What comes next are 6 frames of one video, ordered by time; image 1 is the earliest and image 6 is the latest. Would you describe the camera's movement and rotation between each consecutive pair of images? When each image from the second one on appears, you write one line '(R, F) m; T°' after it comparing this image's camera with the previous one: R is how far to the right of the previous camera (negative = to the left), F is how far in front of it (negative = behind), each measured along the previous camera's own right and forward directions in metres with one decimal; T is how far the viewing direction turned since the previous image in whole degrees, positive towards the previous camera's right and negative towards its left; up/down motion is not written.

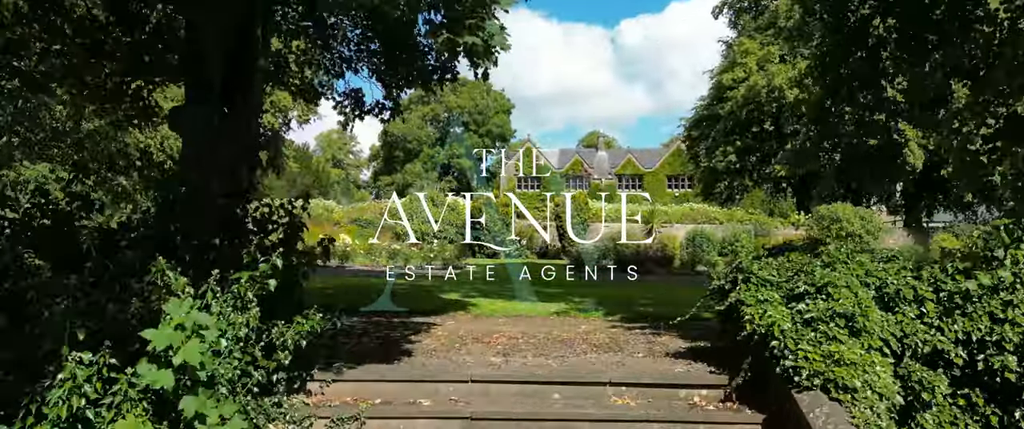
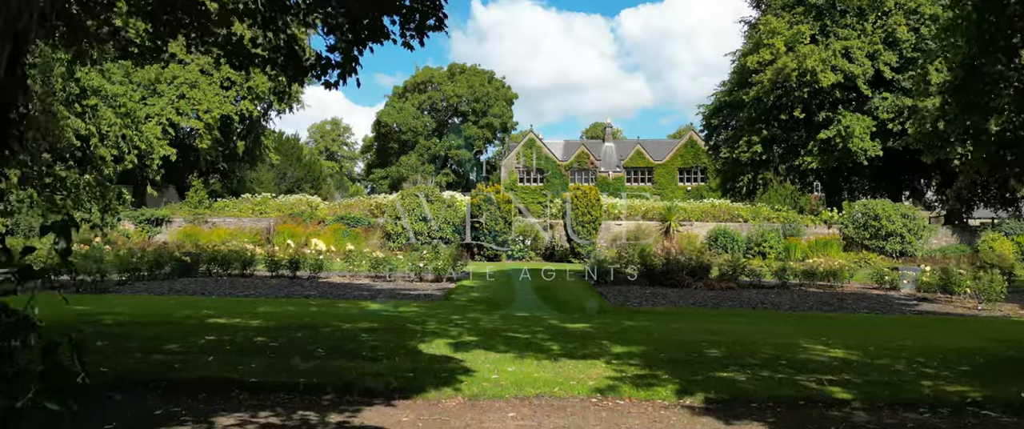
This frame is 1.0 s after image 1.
(-0.1, +2.2) m; 0°
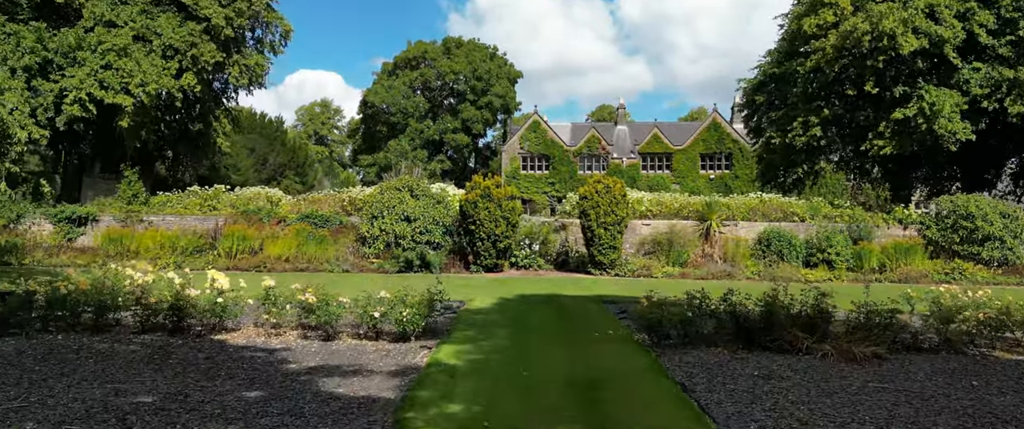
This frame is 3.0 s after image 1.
(-0.1, +4.1) m; 0°
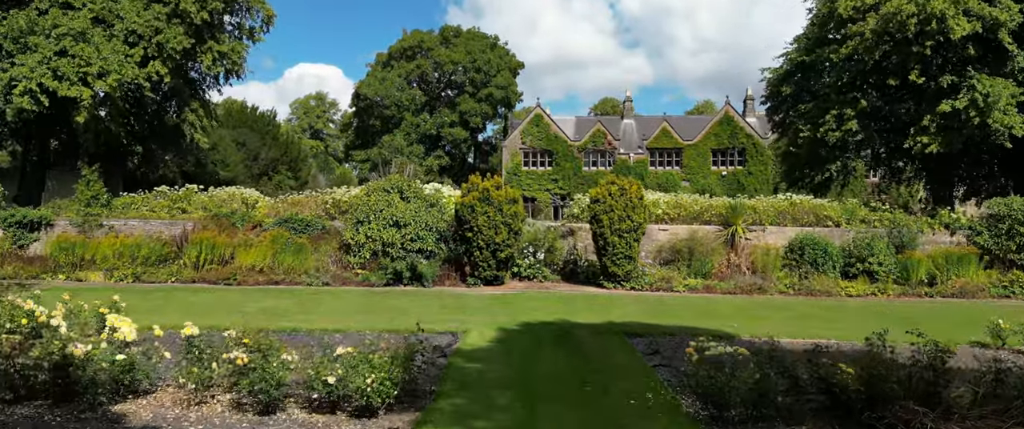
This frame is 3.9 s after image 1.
(0.0, +1.8) m; 0°
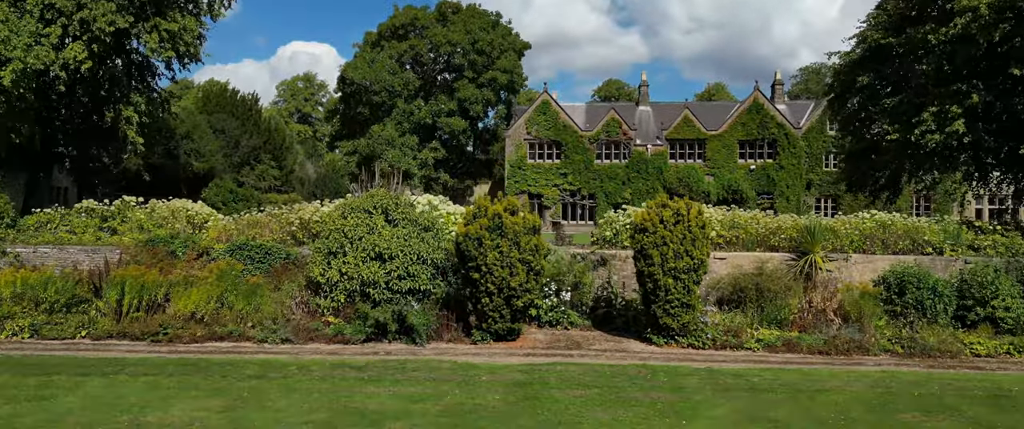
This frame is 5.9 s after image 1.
(-0.3, +3.5) m; 0°
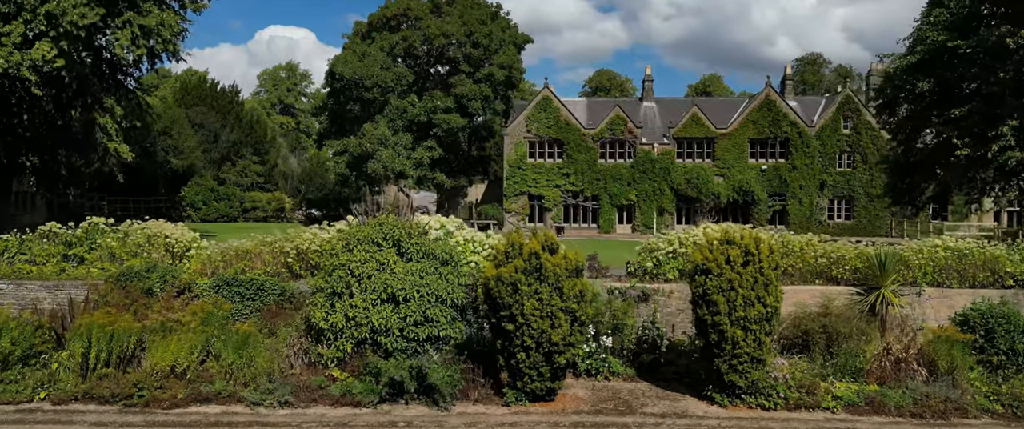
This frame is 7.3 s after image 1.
(-0.6, +1.6) m; +1°
